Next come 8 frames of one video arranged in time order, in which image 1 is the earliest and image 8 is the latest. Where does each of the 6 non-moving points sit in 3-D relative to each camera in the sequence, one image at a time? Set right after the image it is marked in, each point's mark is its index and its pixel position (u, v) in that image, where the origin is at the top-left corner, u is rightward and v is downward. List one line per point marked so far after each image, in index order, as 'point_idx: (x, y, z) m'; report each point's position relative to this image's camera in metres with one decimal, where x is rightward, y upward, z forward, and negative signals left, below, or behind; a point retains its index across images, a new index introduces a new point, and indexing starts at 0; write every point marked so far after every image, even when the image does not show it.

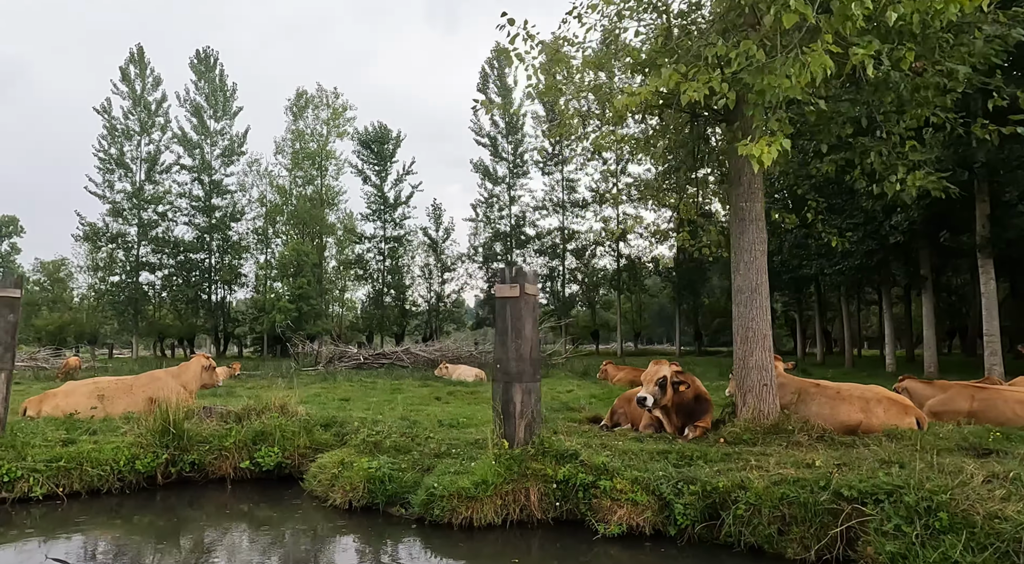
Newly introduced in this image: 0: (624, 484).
0: (+0.8, -1.3, +4.8) m
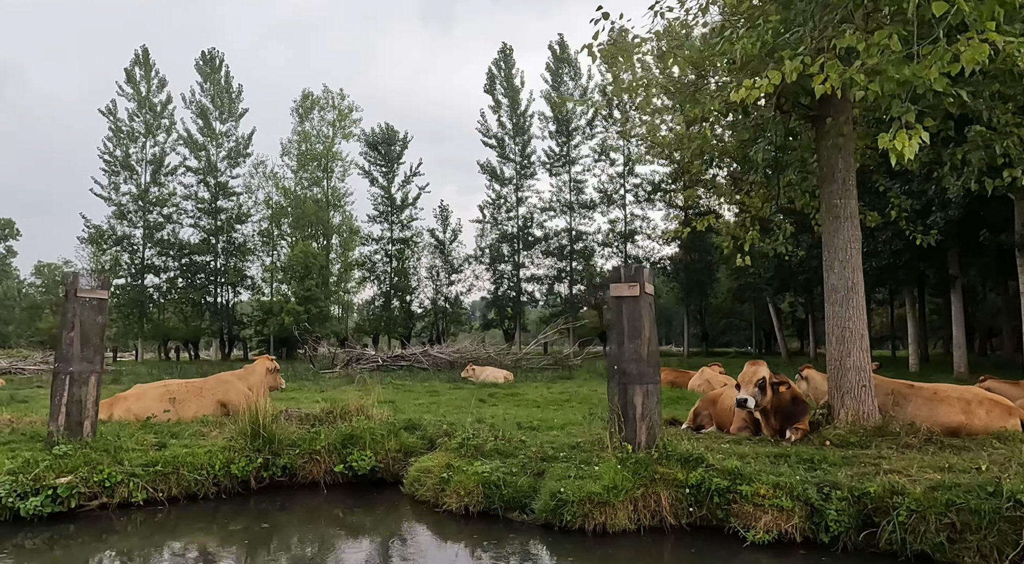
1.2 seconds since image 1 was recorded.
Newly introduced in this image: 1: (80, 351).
0: (+1.7, -1.3, +4.7) m
1: (-4.0, -0.6, +6.6) m
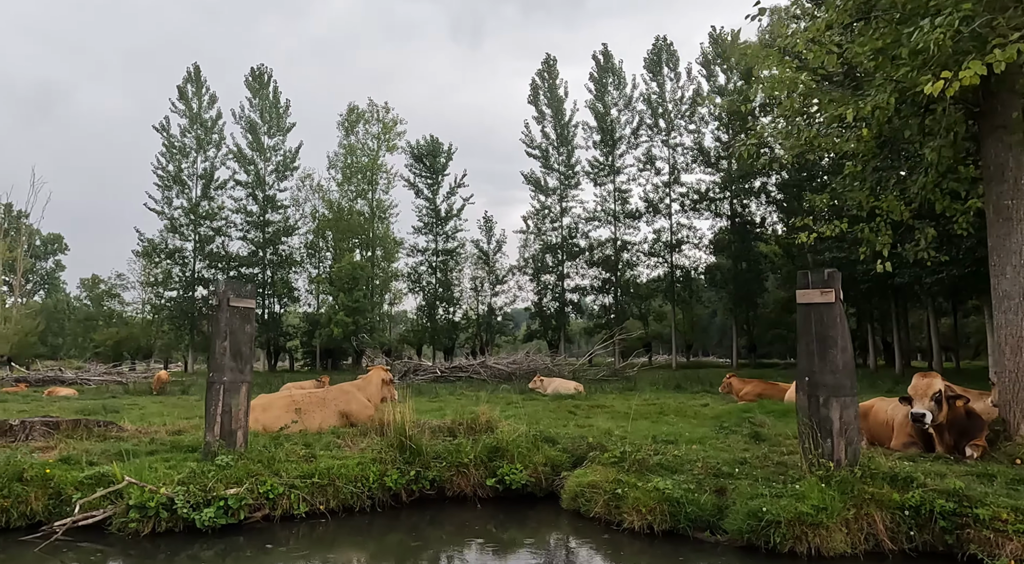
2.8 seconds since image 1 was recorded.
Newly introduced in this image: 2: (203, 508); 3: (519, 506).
0: (+2.9, -1.4, +4.3) m
1: (-2.5, -0.7, +6.6) m
2: (-2.4, -1.7, +5.5) m
3: (+0.1, -2.0, +6.4) m
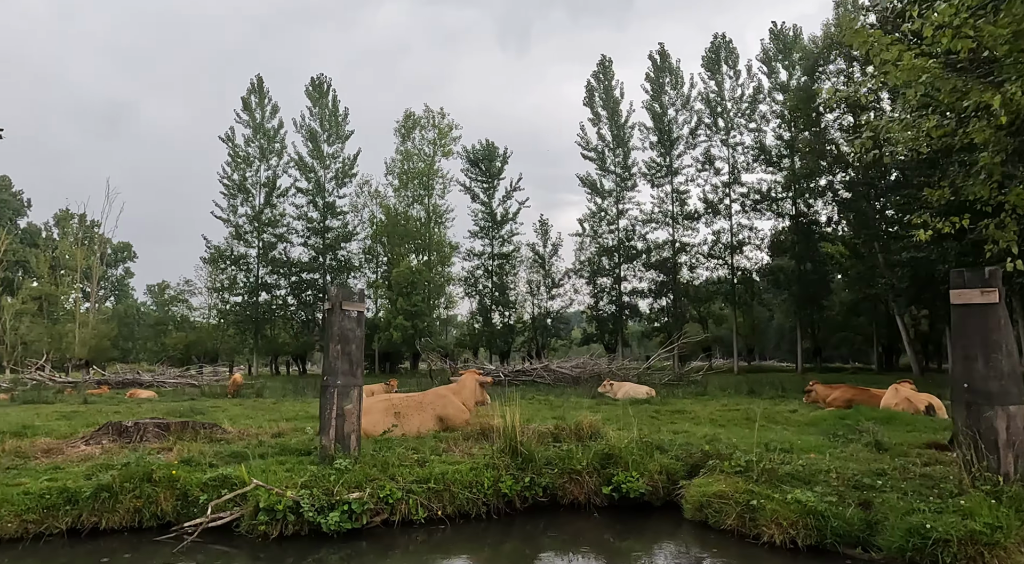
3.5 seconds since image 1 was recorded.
0: (+3.8, -1.4, +3.9) m
1: (-1.5, -0.7, +6.6) m
2: (-1.4, -1.8, +5.5) m
3: (+1.1, -2.0, +6.2) m
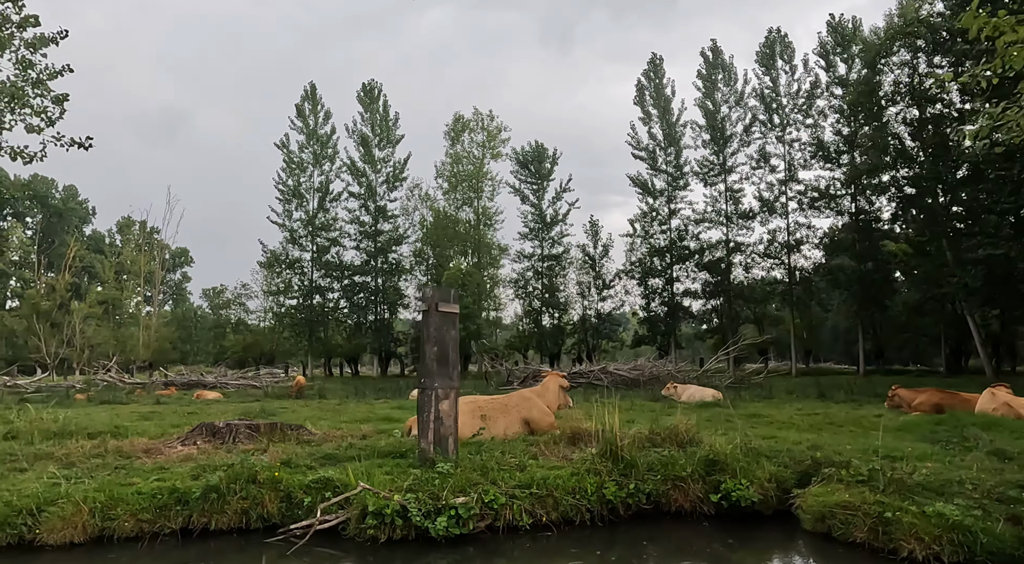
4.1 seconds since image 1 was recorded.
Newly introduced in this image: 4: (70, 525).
0: (+4.5, -1.3, +3.4) m
1: (-0.6, -0.7, +6.5) m
2: (-0.6, -1.8, +5.4) m
3: (+1.9, -2.0, +5.9) m
4: (-3.4, -1.9, +5.5) m
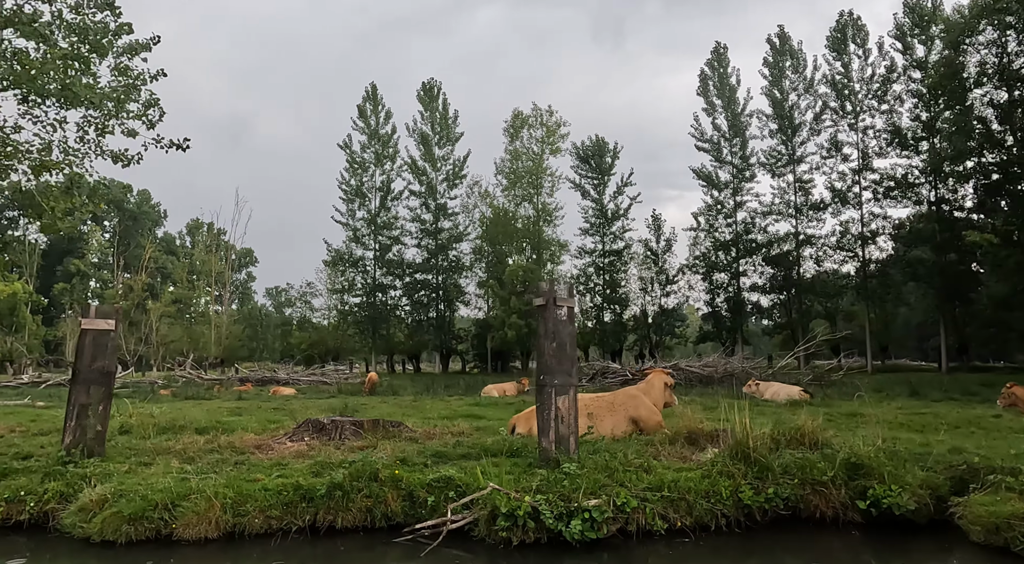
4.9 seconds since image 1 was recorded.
0: (+5.3, -1.3, +2.8) m
1: (+0.4, -0.7, +6.3) m
2: (+0.4, -1.7, +5.2) m
3: (+3.0, -1.9, +5.5) m
4: (-2.4, -1.8, +5.6) m
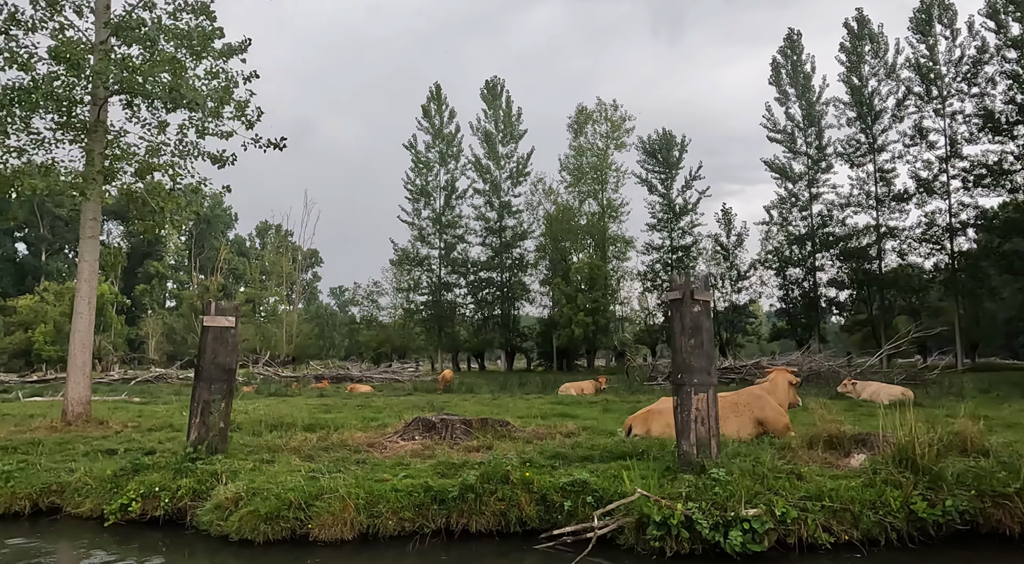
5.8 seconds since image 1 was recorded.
0: (+6.1, -1.2, +2.0) m
1: (+1.5, -0.6, +5.9) m
2: (+1.4, -1.7, +4.8) m
3: (+4.0, -1.9, +4.9) m
4: (-1.3, -1.8, +5.4) m
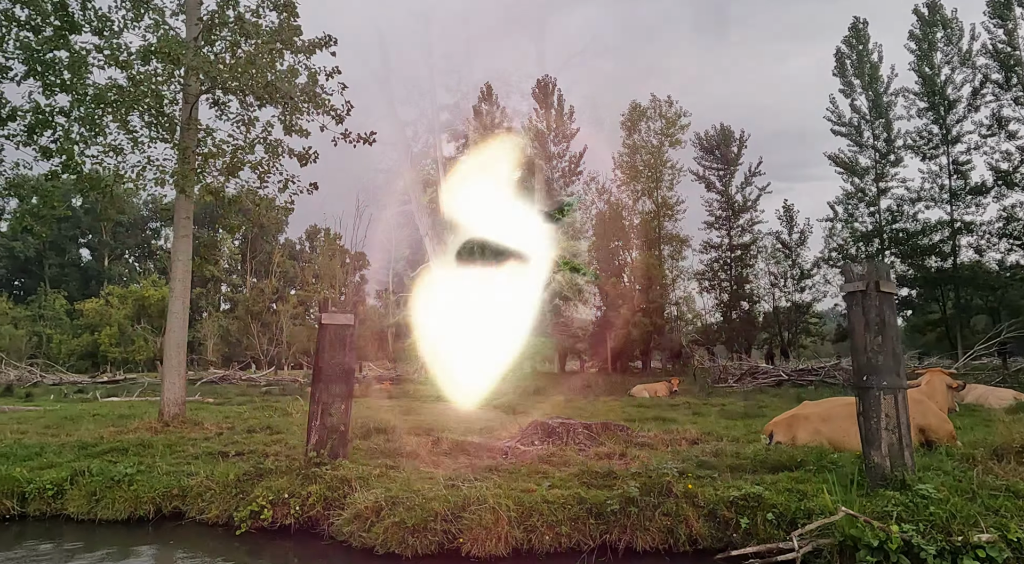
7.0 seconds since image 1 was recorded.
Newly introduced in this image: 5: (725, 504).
0: (+6.9, -1.1, +1.0) m
1: (+2.7, -0.6, +5.2) m
2: (+2.5, -1.6, +4.1) m
3: (+5.1, -1.8, +4.0) m
4: (-0.1, -1.7, +4.9) m
5: (+1.5, -1.5, +5.0) m
